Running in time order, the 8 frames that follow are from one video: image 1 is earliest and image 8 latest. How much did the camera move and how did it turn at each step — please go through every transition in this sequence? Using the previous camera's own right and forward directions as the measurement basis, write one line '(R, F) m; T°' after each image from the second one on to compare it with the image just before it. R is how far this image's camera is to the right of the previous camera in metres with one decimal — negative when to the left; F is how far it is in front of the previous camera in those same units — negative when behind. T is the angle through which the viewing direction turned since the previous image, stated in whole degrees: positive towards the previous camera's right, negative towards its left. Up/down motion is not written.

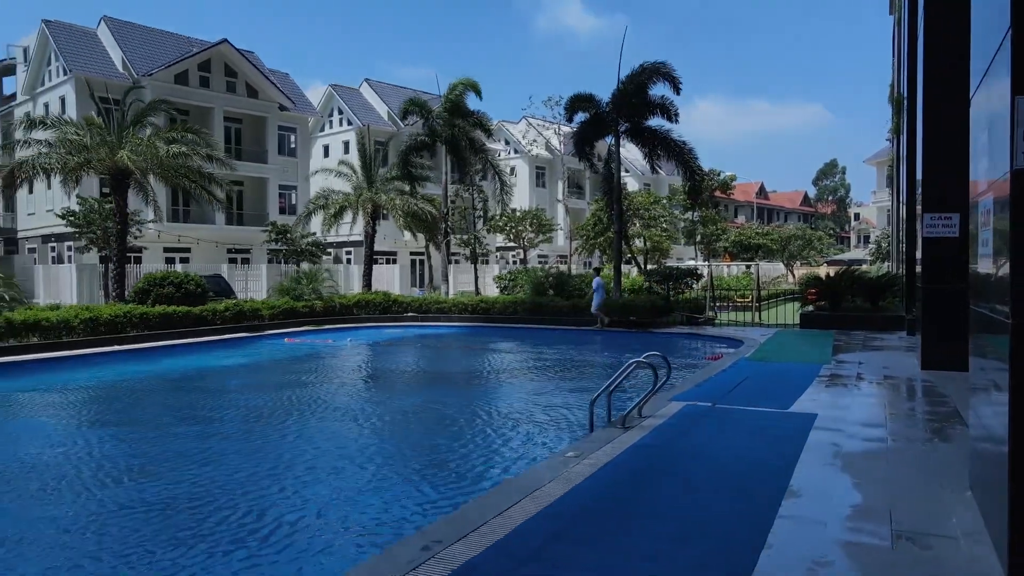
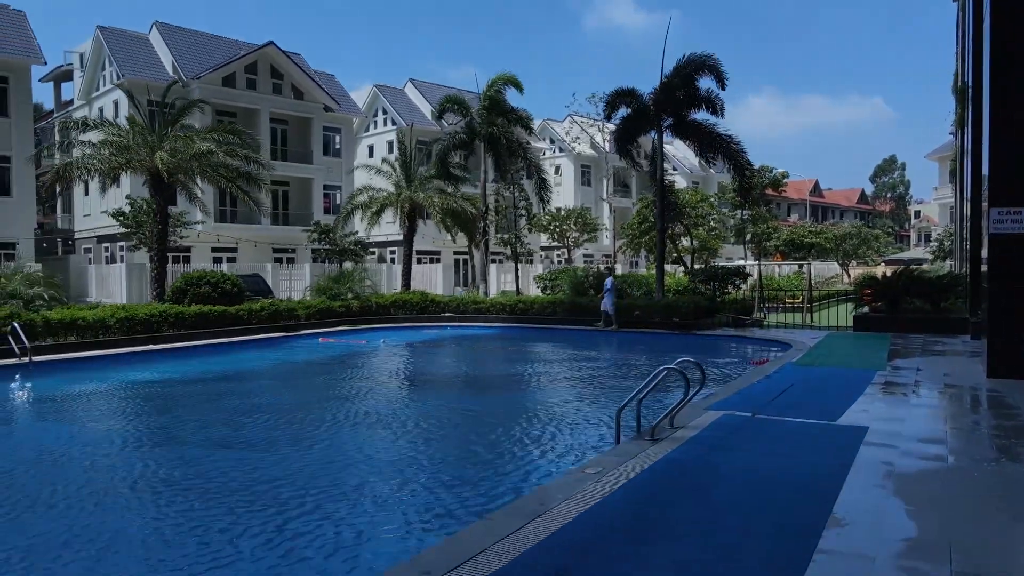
(+0.3, +0.5) m; -4°
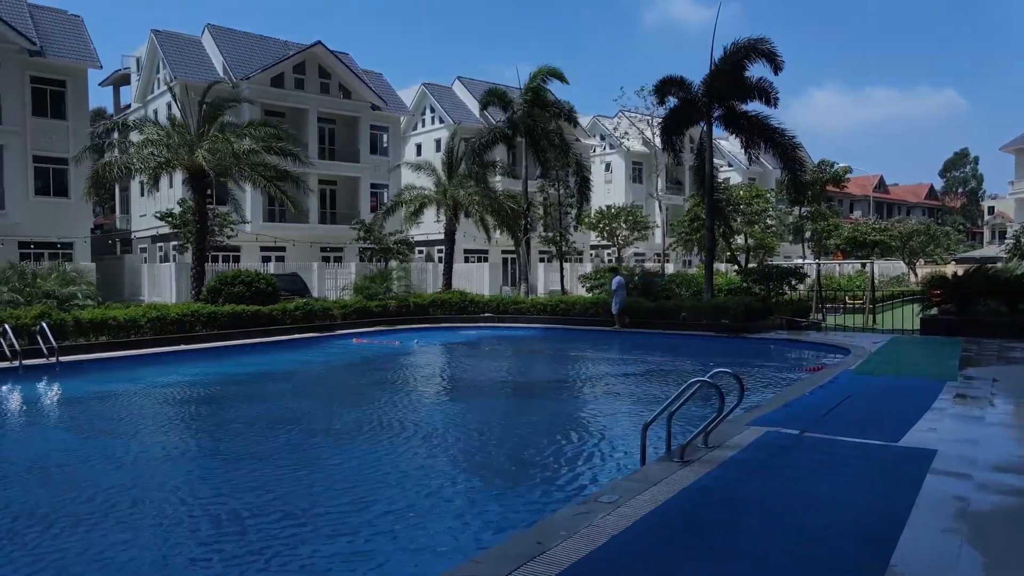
(+0.4, +0.8) m; -4°
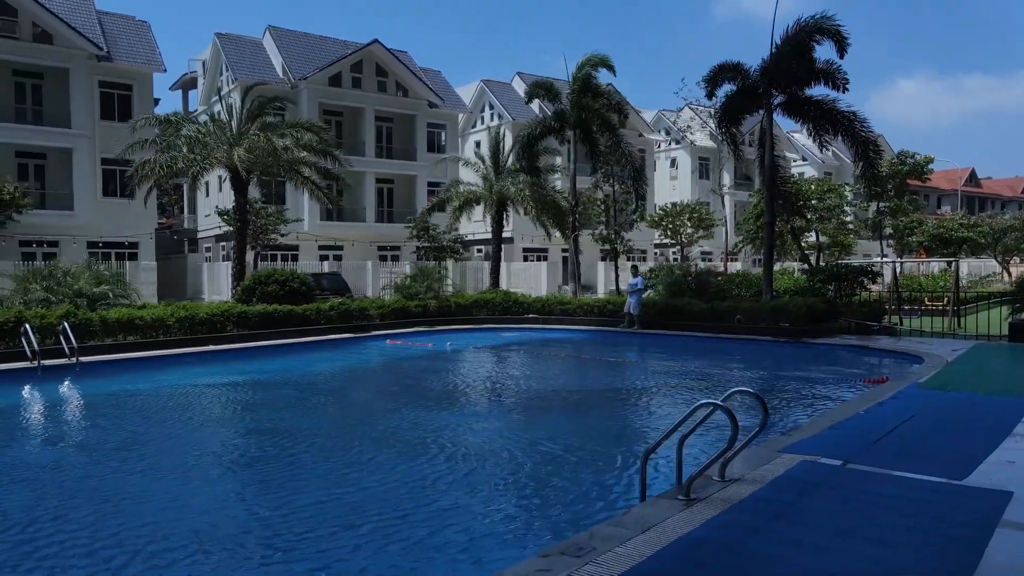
(+0.7, +1.0) m; -5°
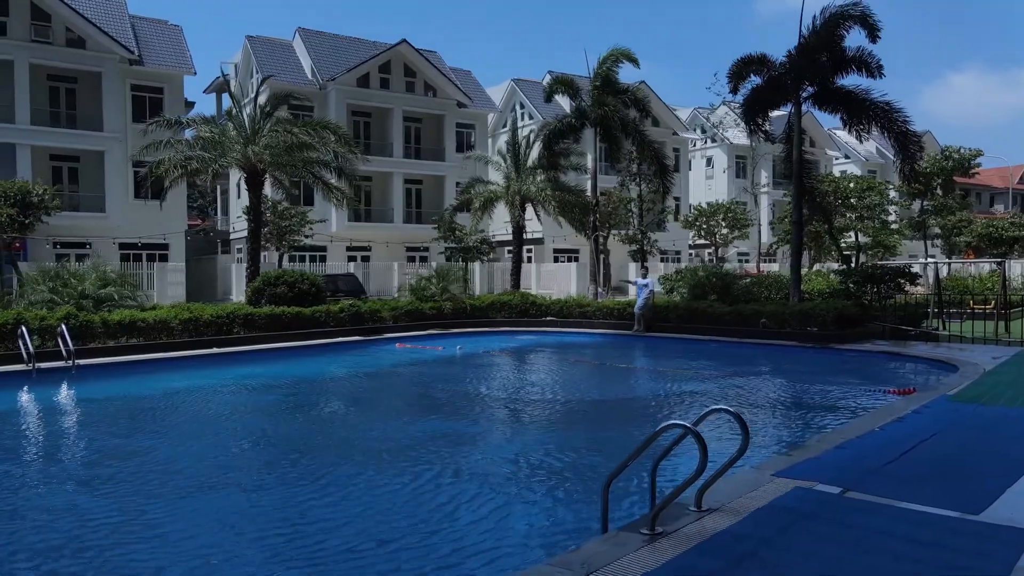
(+0.6, +0.6) m; -3°
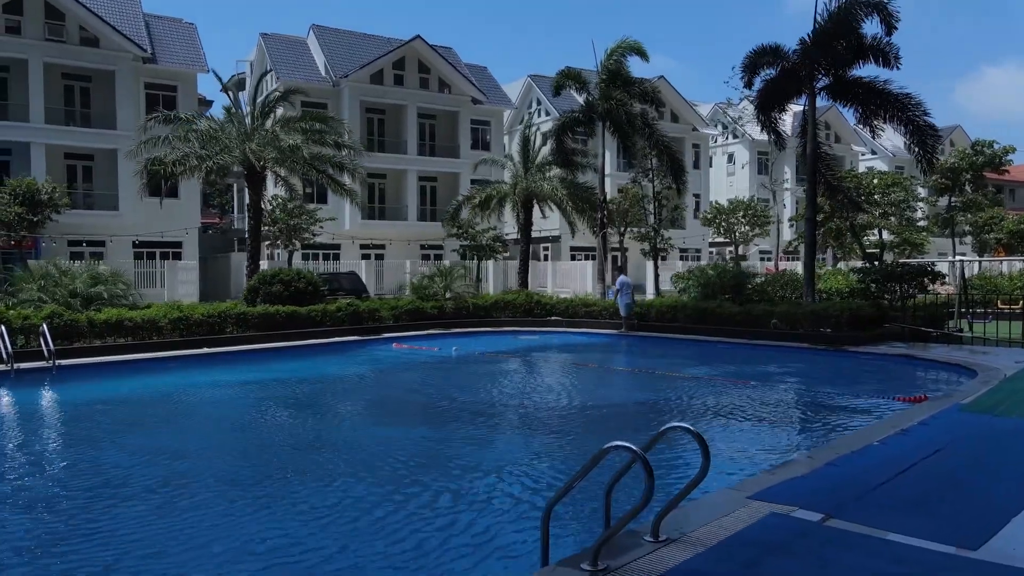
(+0.6, +0.6) m; -2°
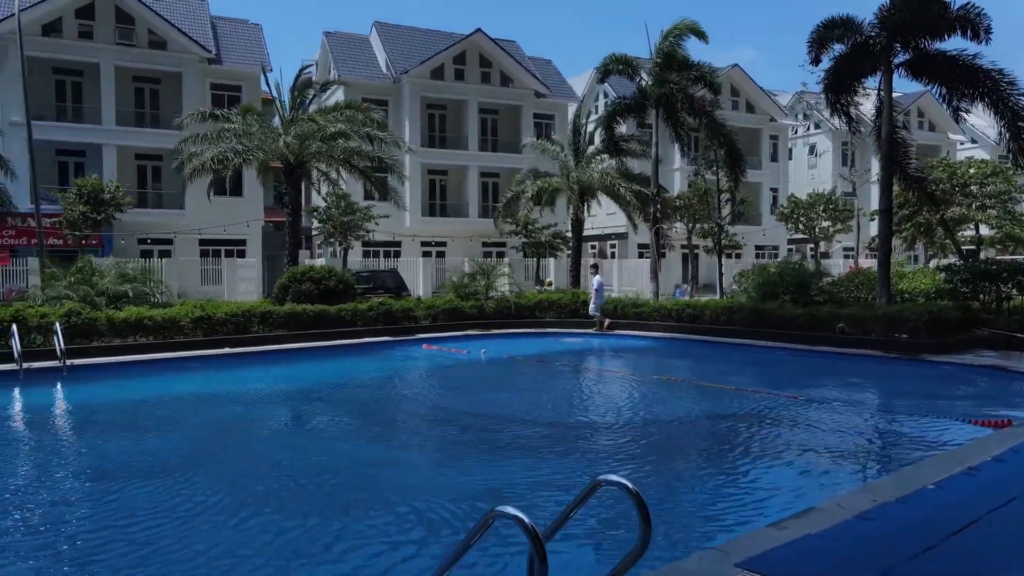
(+0.9, +1.2) m; -6°
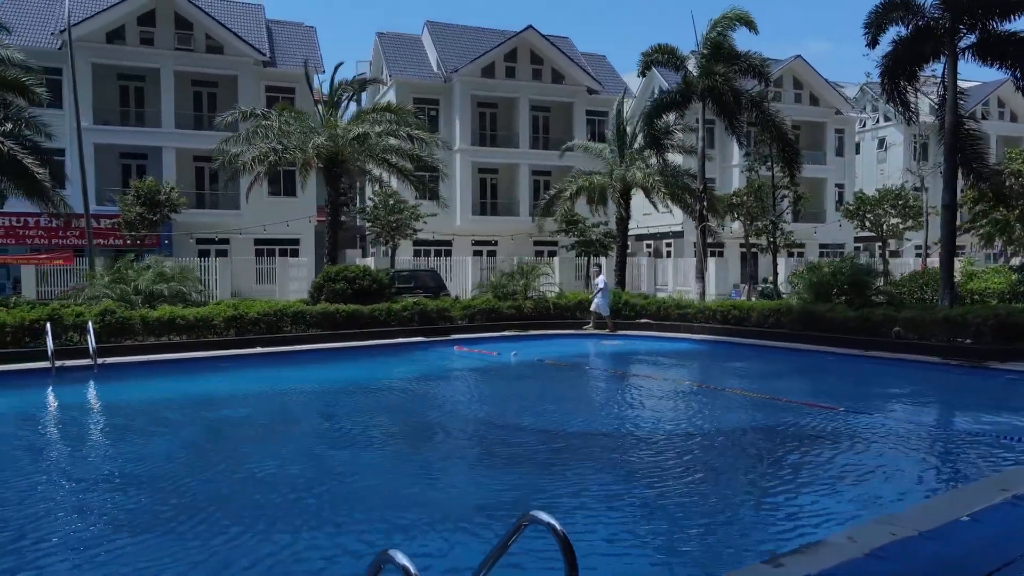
(+0.6, +0.5) m; -5°
